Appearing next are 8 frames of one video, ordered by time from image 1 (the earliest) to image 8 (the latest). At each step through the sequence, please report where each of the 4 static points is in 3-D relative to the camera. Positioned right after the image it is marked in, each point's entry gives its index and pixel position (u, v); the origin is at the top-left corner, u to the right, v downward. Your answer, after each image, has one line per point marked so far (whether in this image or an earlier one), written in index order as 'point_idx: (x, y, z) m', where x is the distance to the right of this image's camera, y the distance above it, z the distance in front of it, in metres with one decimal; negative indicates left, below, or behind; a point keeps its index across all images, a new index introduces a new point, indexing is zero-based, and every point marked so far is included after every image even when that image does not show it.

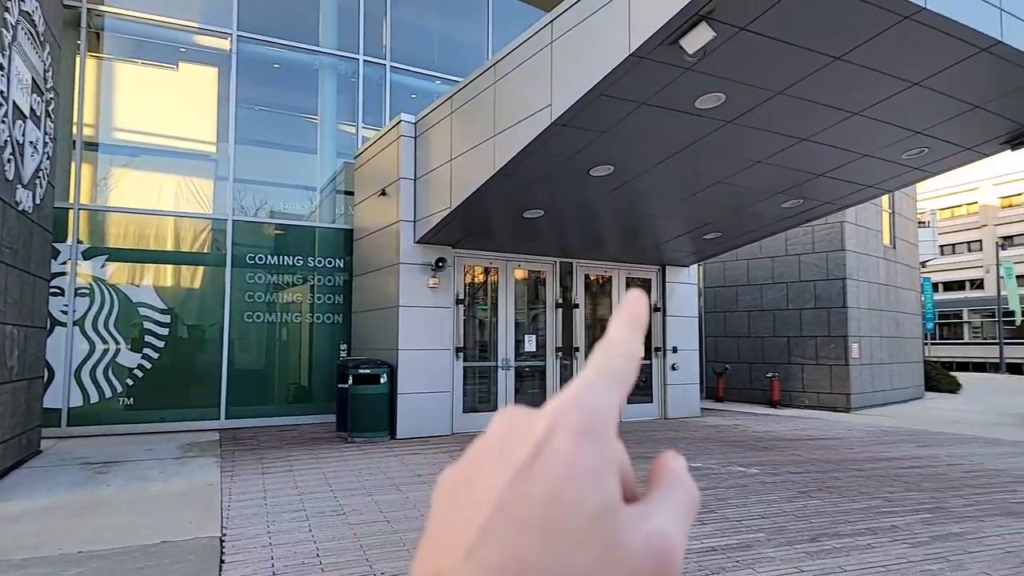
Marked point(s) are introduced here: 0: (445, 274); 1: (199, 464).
0: (-1.0, +0.2, +10.0) m
1: (-3.7, -2.1, +8.0) m
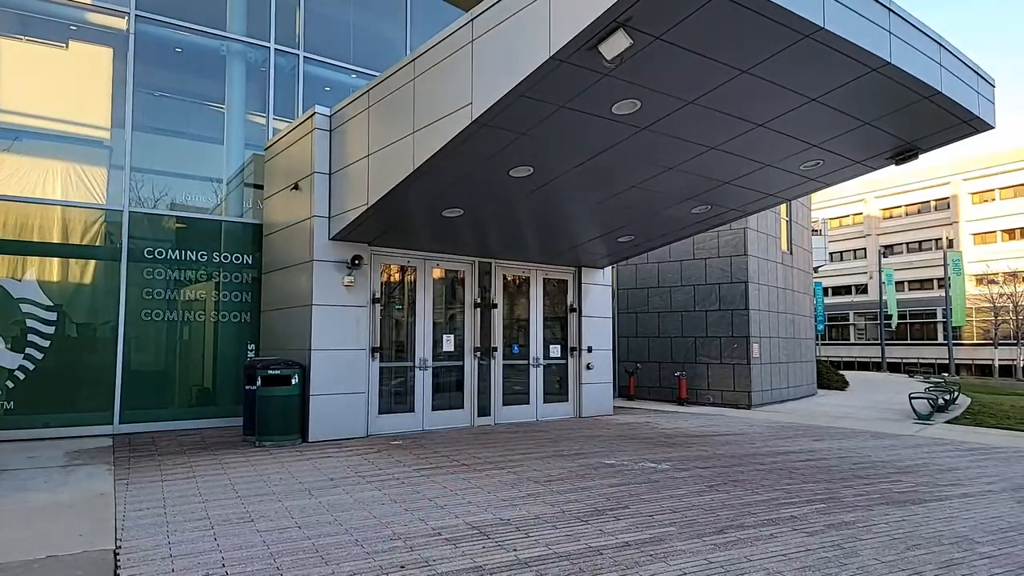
0: (-2.2, +0.2, +9.8) m
1: (-4.7, -2.0, +7.4) m
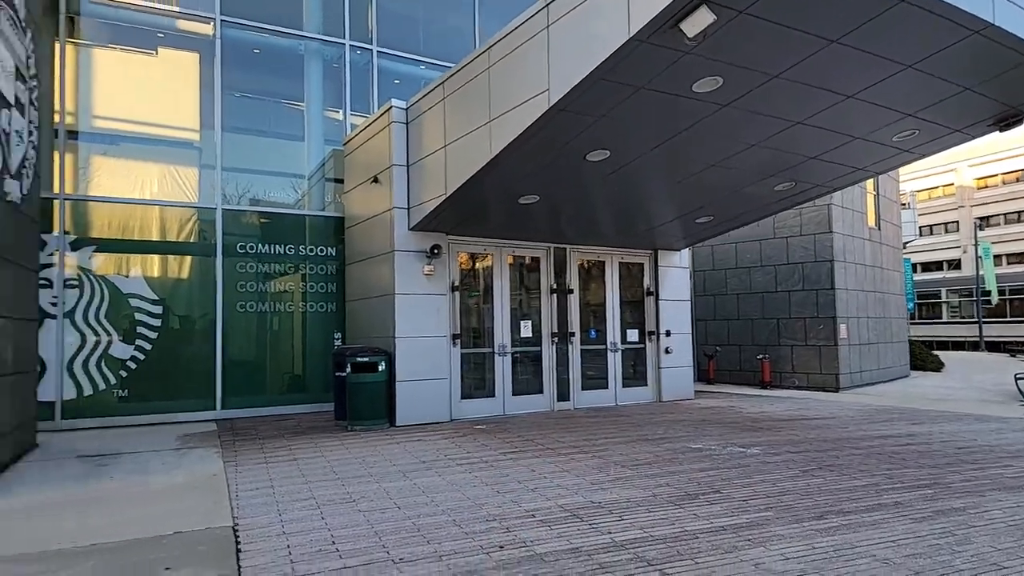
0: (-1.1, +0.4, +10.0) m
1: (-3.7, -2.0, +7.9) m
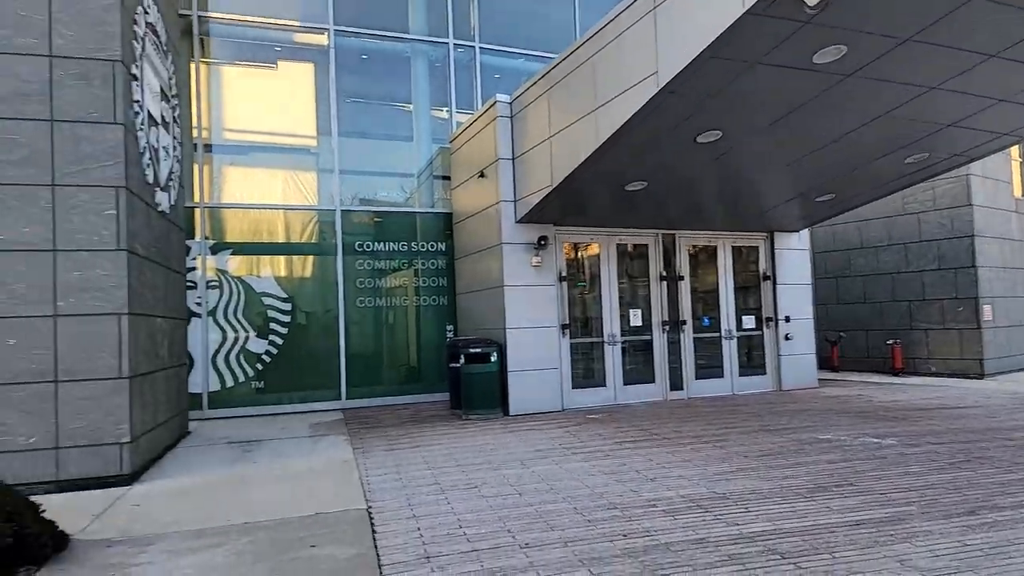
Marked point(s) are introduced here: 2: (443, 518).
0: (+0.6, +0.5, +10.1) m
1: (-2.3, -1.9, +8.4) m
2: (-0.5, -1.8, +5.1) m
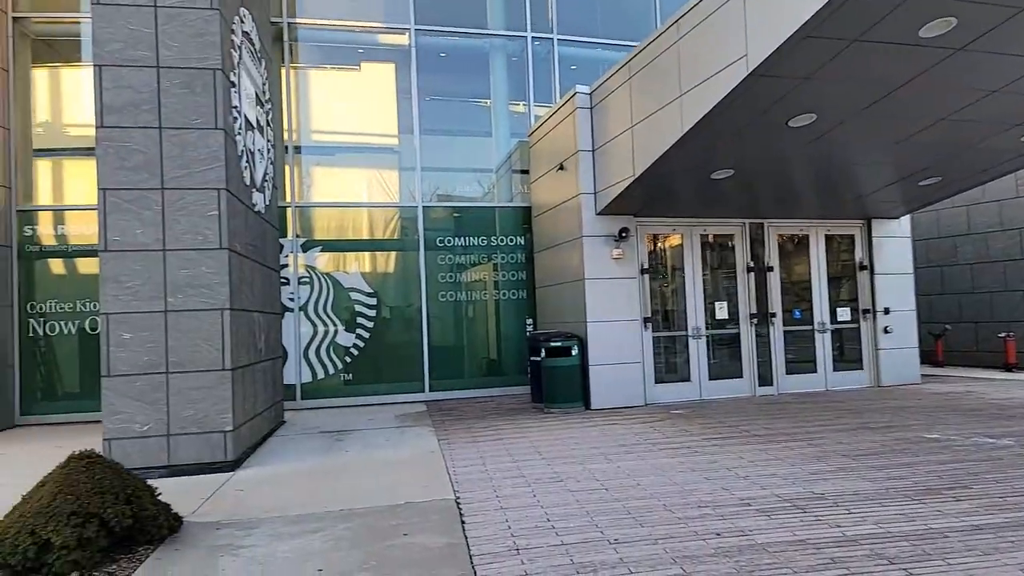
0: (+1.8, +0.6, +9.9) m
1: (-1.2, -1.9, +8.6) m
2: (+0.1, -1.7, +5.1) m
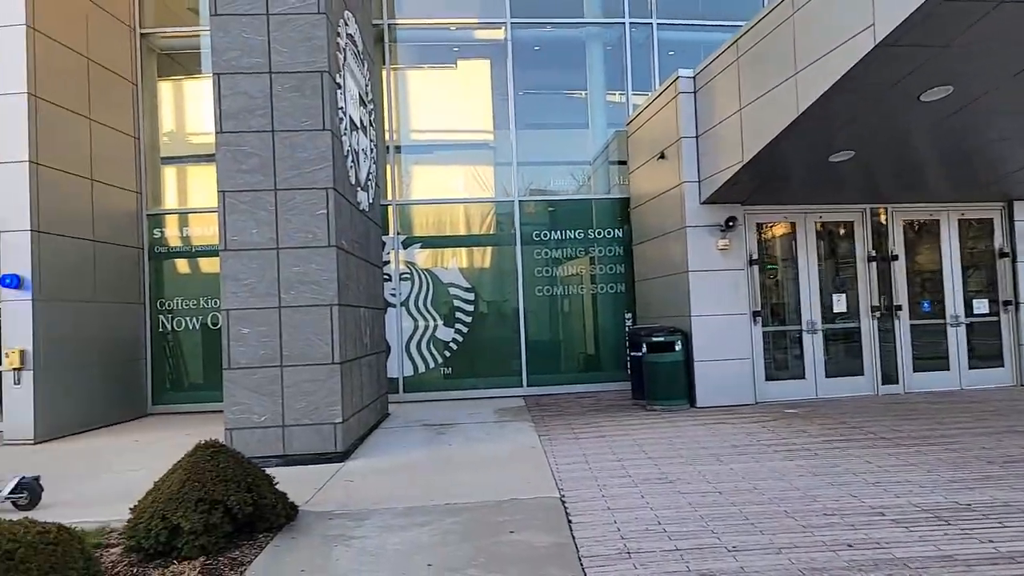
0: (+3.2, +0.8, +9.5) m
1: (+0.1, -1.8, +8.6) m
2: (+0.9, -1.7, +5.0) m
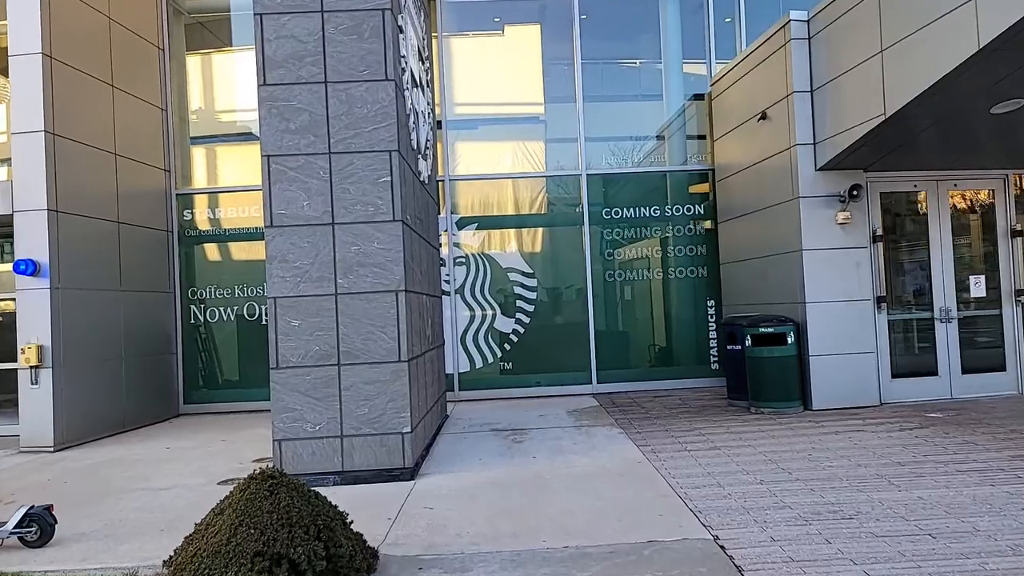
0: (+4.2, +1.0, +8.1) m
1: (+1.0, -1.6, +7.3) m
2: (+1.8, -1.5, +3.7) m
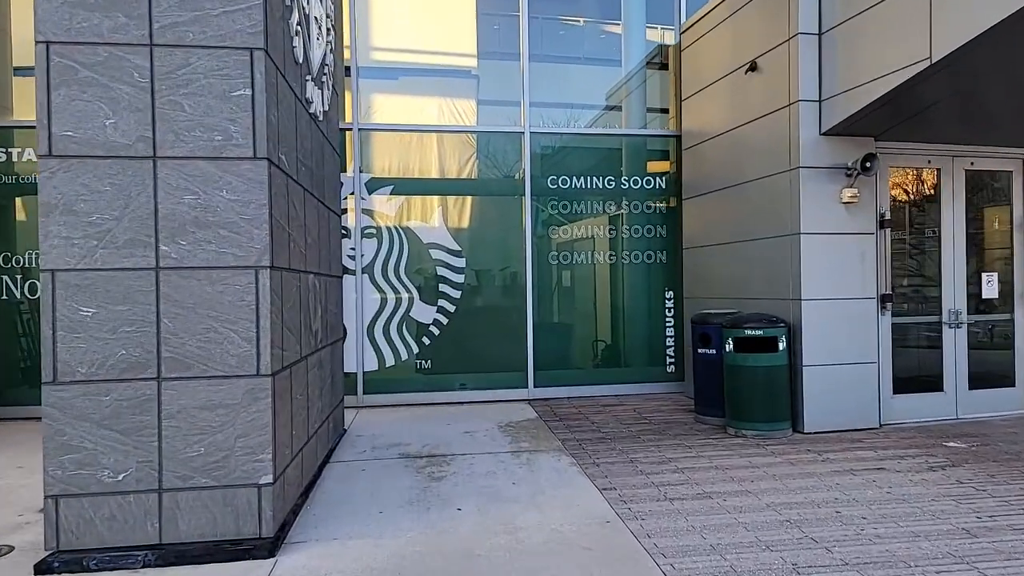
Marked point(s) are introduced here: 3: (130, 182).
0: (+3.5, +1.0, +6.6) m
1: (+0.3, -1.5, +5.5) m
2: (+1.5, -1.5, +2.0) m
3: (-2.2, +0.6, +3.8) m
